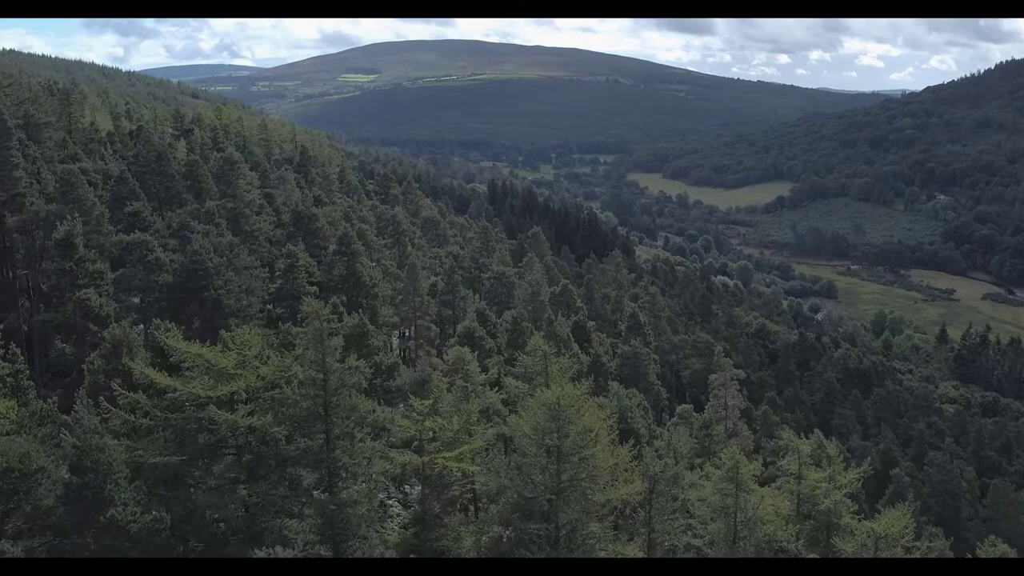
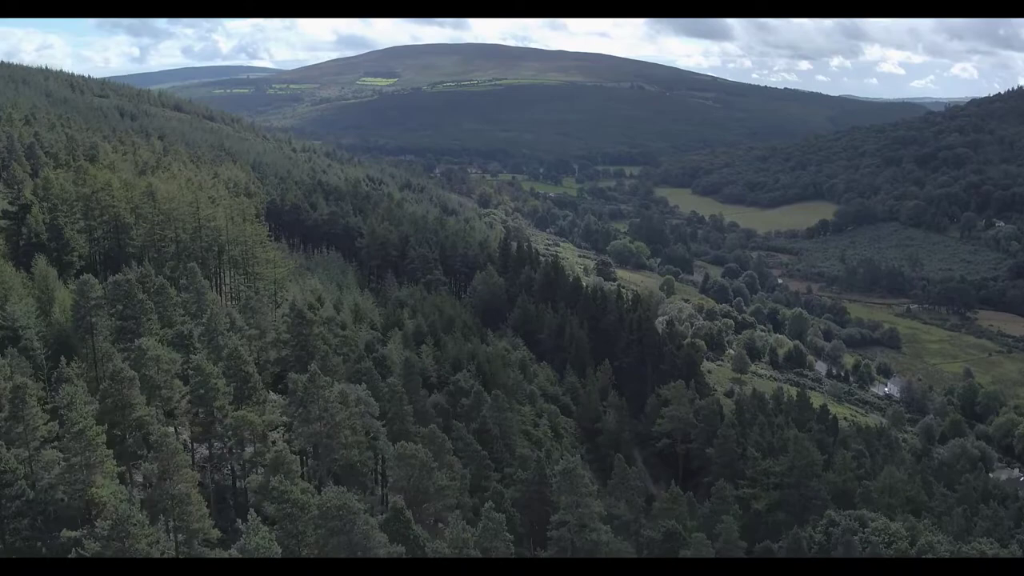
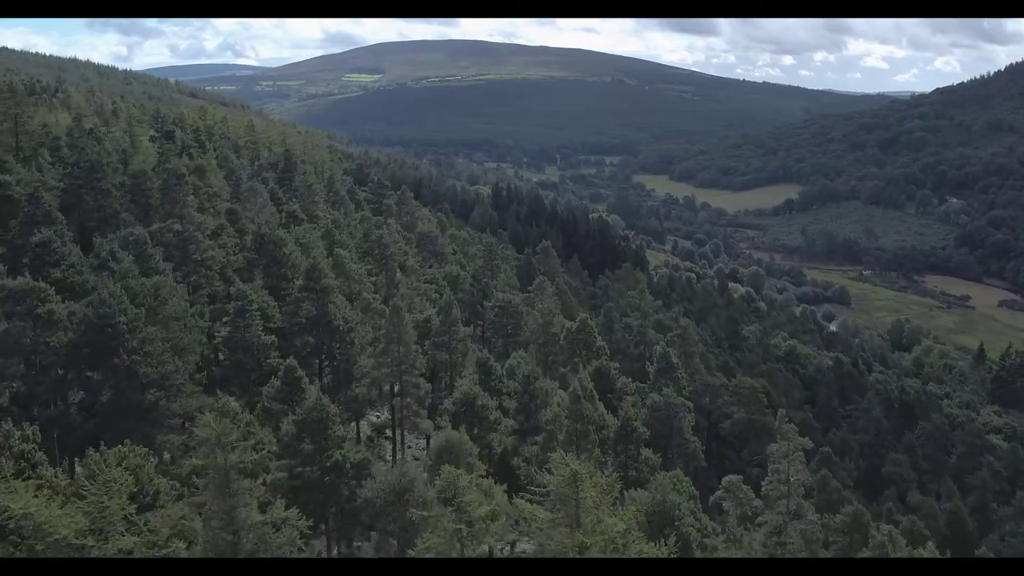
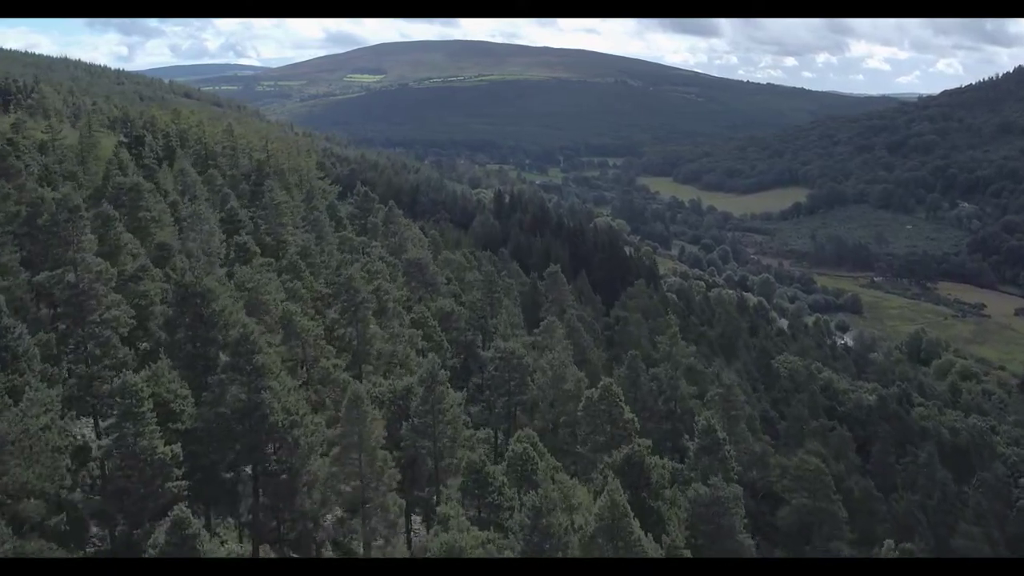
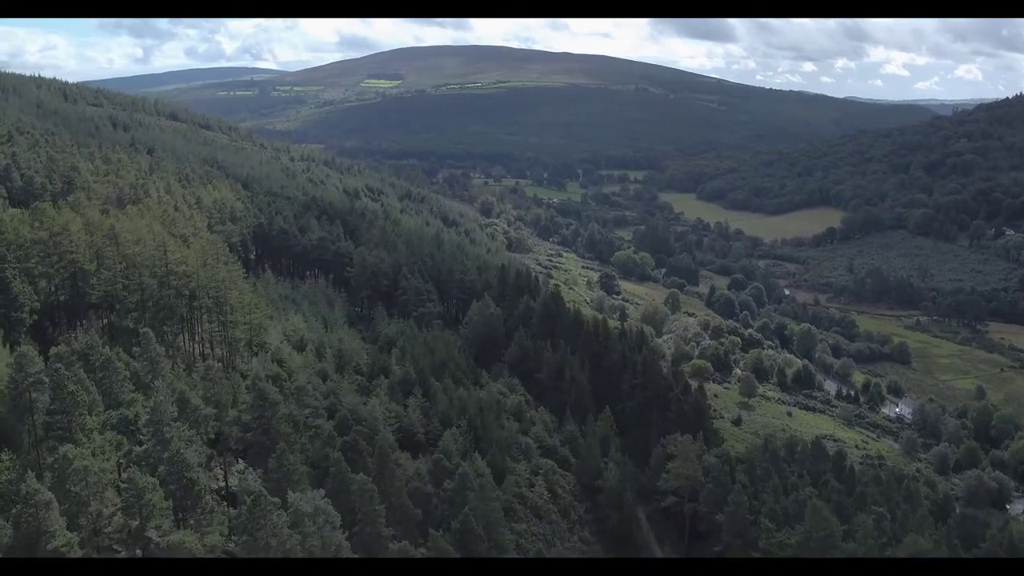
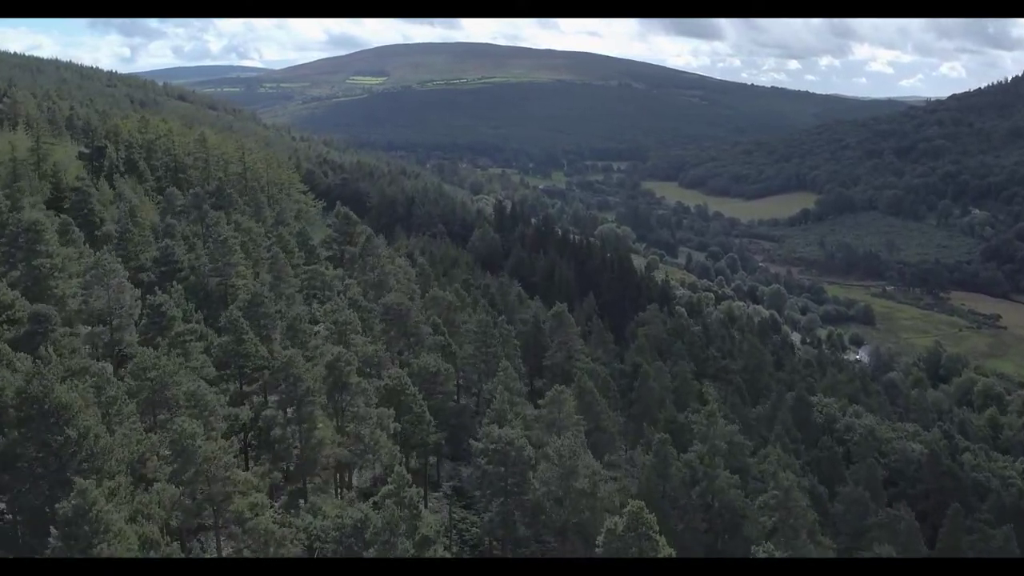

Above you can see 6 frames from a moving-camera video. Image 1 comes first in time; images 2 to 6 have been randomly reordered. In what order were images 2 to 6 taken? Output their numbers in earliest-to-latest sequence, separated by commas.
3, 4, 6, 2, 5
